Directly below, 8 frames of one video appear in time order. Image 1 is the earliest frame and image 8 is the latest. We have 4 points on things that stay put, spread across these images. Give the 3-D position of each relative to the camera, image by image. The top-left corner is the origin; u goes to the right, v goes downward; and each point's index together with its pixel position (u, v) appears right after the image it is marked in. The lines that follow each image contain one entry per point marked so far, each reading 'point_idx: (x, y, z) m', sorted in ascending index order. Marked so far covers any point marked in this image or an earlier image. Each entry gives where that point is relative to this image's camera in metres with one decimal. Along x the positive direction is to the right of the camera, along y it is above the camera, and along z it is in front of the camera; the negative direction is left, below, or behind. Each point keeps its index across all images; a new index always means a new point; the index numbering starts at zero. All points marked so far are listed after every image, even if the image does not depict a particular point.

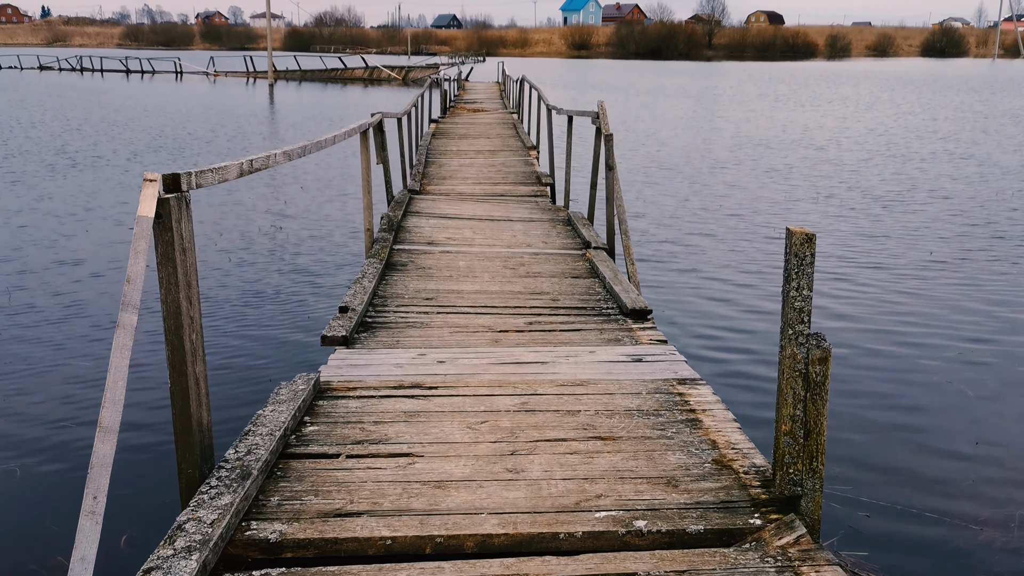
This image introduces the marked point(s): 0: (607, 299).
0: (+0.4, 0.0, +5.3) m
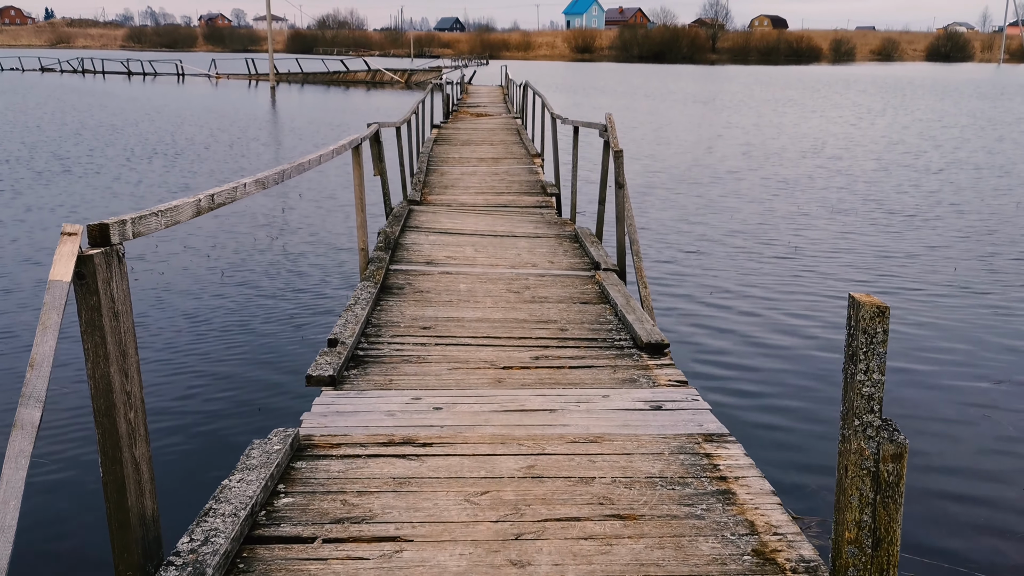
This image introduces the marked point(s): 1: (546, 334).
0: (+0.5, -0.2, +4.9) m
1: (+0.1, -0.2, +4.8) m
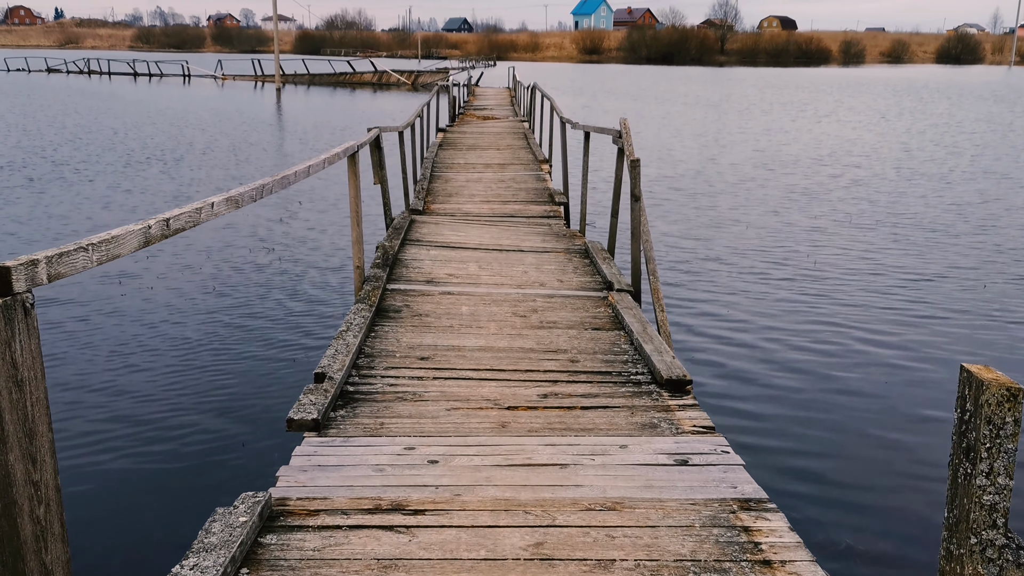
0: (+0.5, -0.3, +4.4) m
1: (+0.2, -0.3, +4.3) m
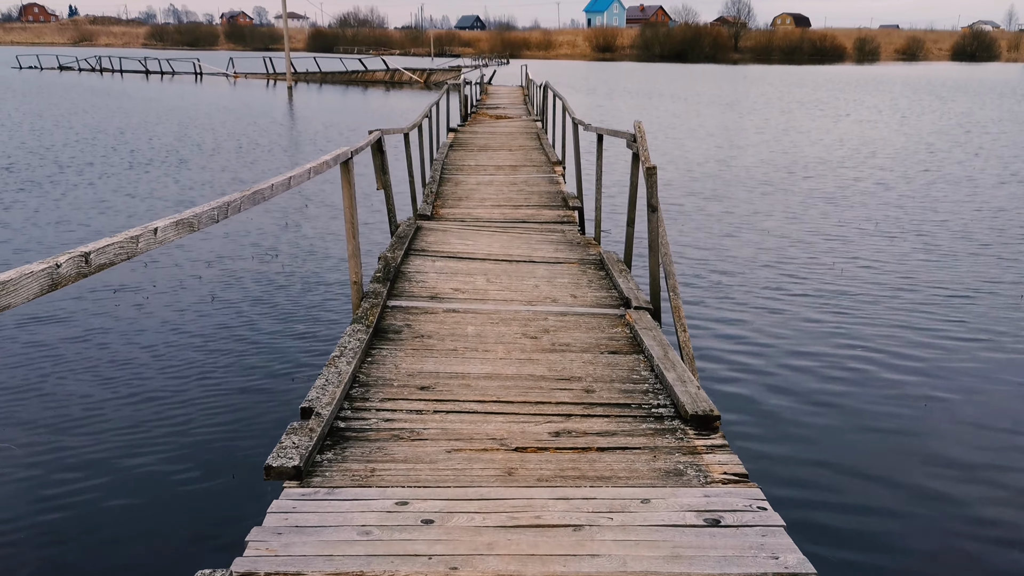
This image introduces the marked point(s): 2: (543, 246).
0: (+0.5, -0.4, +4.0) m
1: (+0.2, -0.4, +3.9) m
2: (+0.2, +0.3, +7.2) m
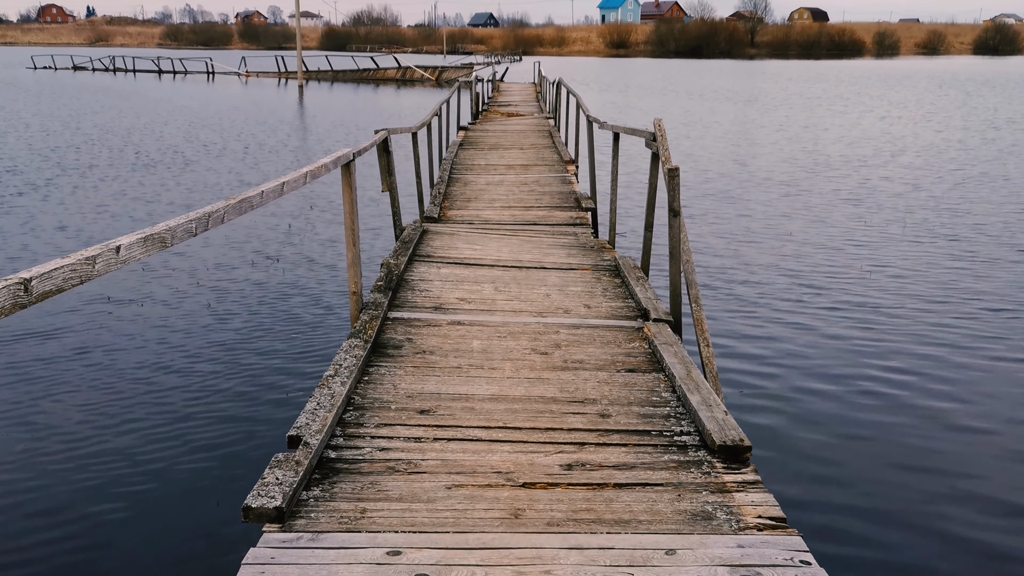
0: (+0.5, -0.4, +3.7) m
1: (+0.2, -0.4, +3.6) m
2: (+0.2, +0.2, +6.9) m
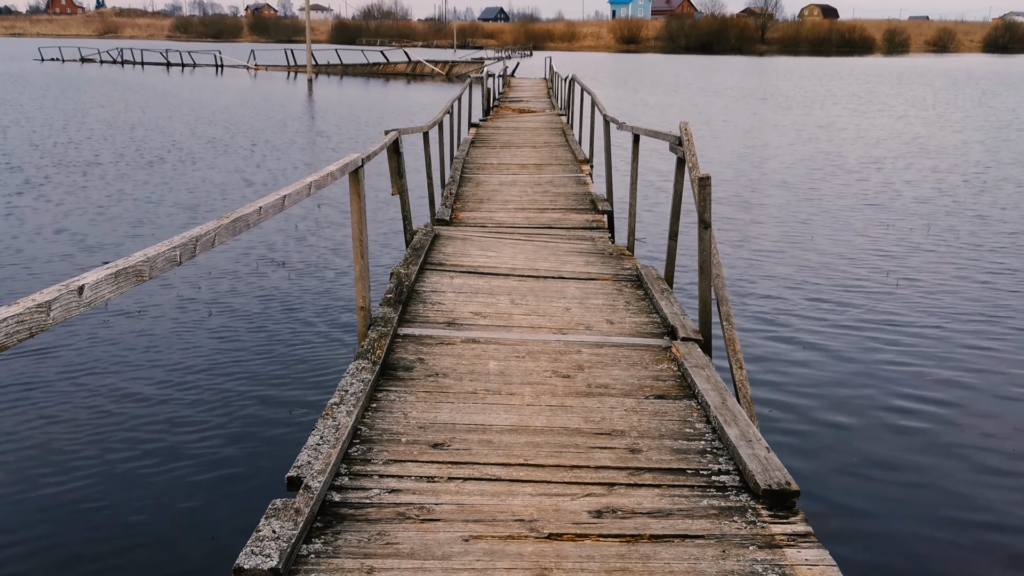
0: (+0.6, -0.5, +3.4) m
1: (+0.3, -0.5, +3.3) m
2: (+0.3, +0.2, +6.6) m
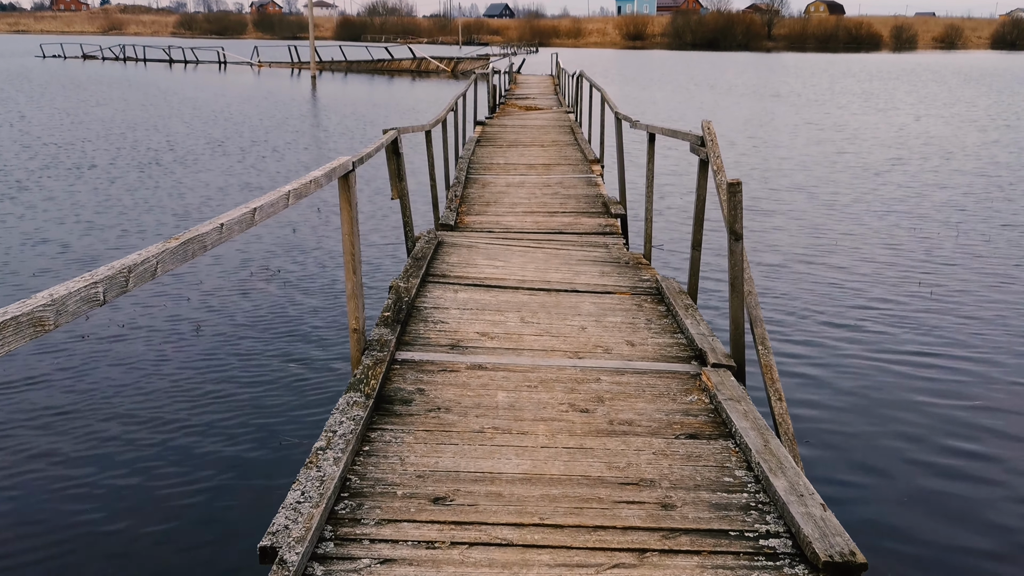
0: (+0.6, -0.5, +2.9) m
1: (+0.3, -0.6, +2.8) m
2: (+0.4, +0.1, +6.1) m
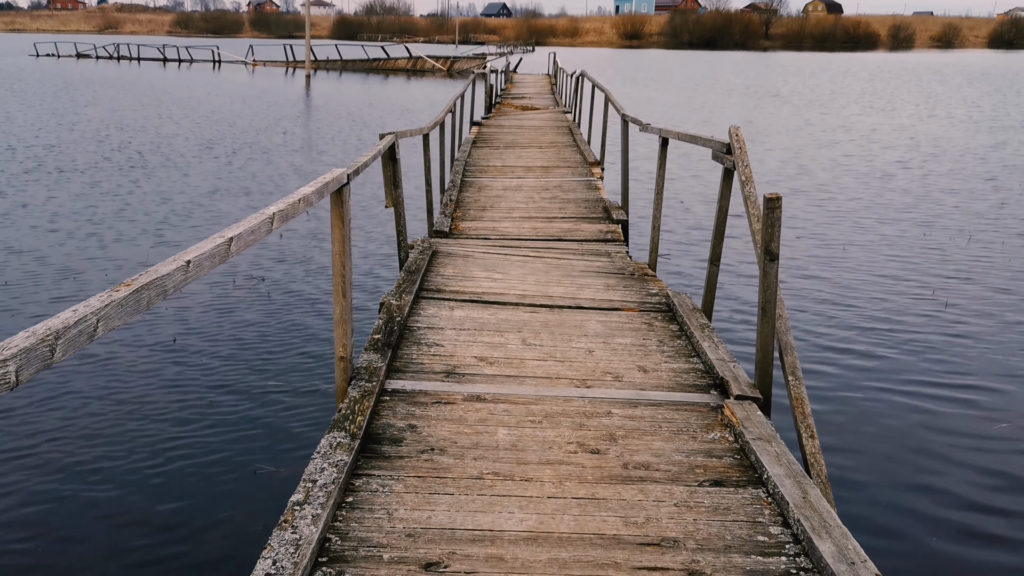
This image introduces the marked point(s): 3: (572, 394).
0: (+0.6, -0.6, +2.5) m
1: (+0.3, -0.6, +2.4) m
2: (+0.4, 0.0, +5.7) m
3: (+0.2, -0.3, +3.7) m
